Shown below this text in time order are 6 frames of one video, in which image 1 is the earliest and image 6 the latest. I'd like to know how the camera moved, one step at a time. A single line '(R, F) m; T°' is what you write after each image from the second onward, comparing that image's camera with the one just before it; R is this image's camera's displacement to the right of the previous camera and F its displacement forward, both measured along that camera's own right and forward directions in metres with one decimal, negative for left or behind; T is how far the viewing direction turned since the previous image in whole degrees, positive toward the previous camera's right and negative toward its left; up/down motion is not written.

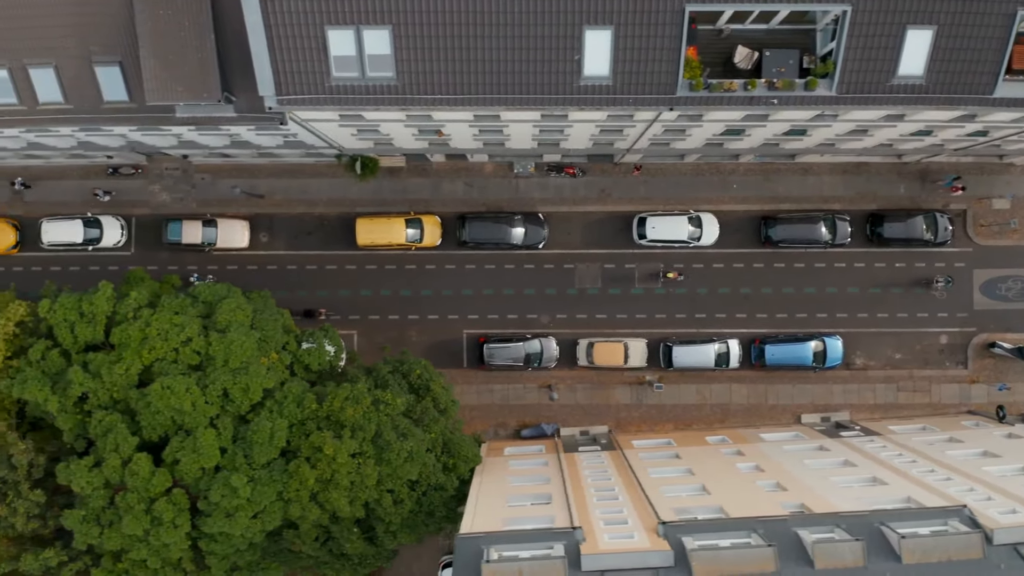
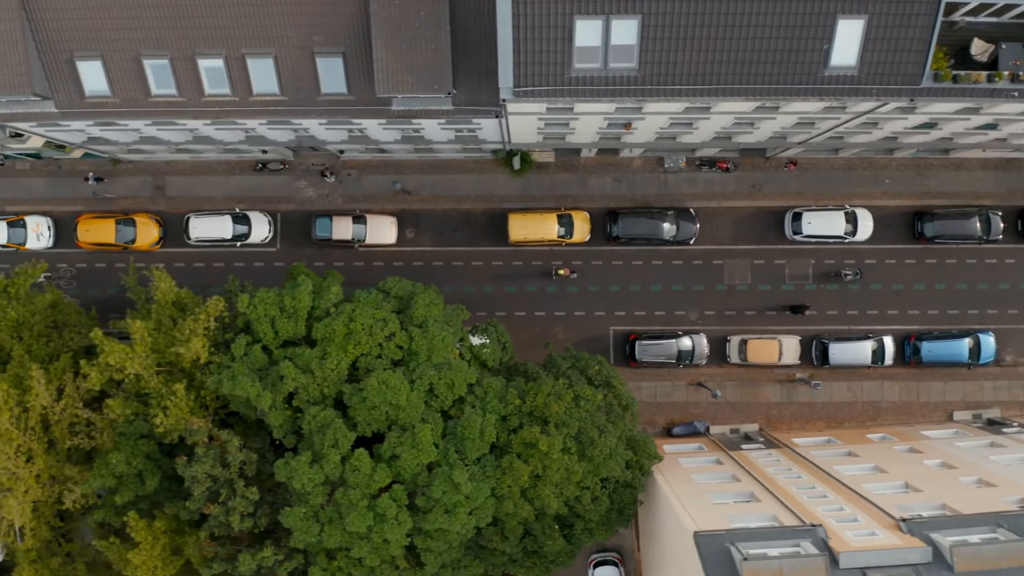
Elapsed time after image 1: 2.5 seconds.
(-10.3, +0.5) m; +1°
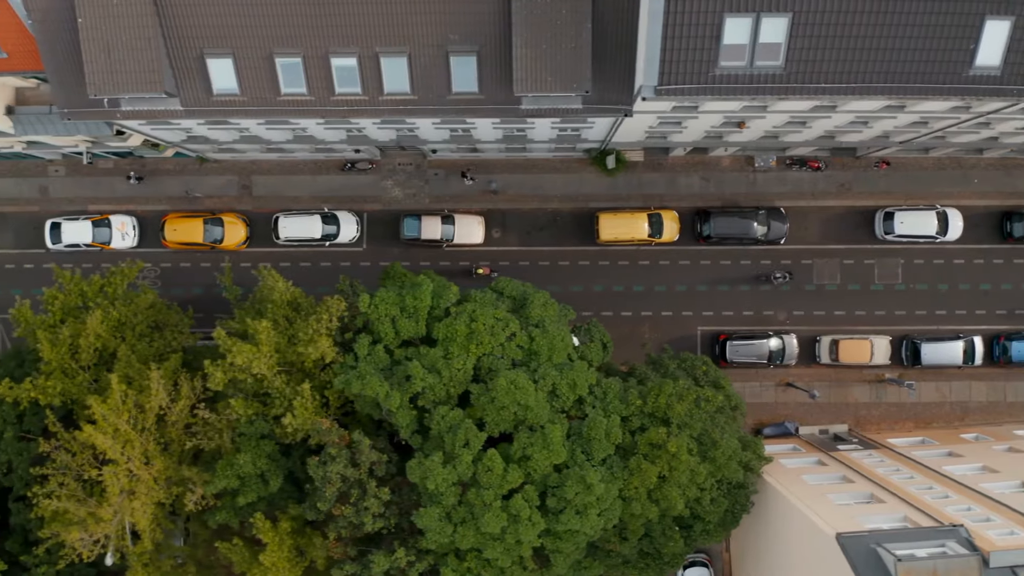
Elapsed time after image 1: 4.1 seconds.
(-6.1, +0.2) m; 0°
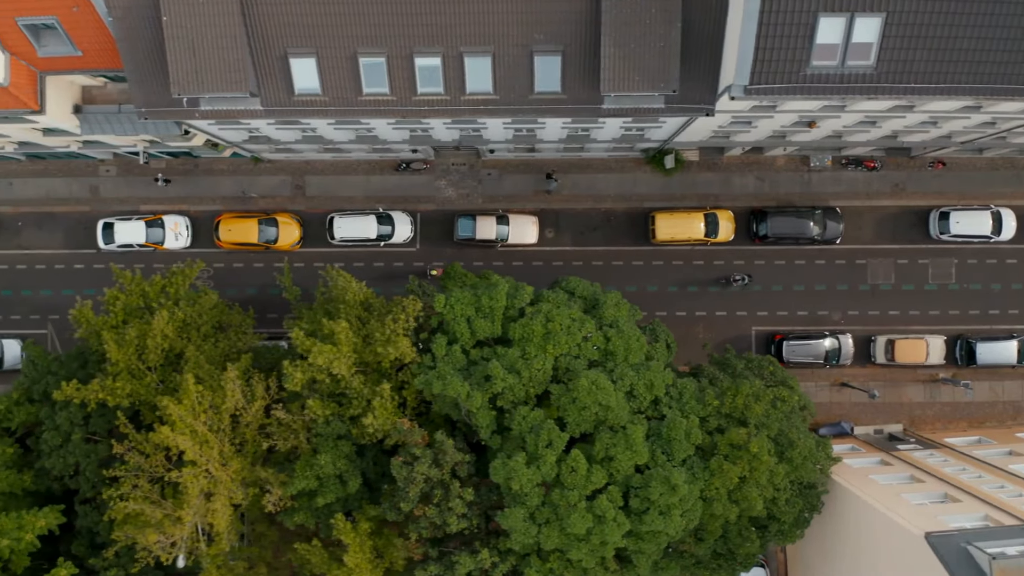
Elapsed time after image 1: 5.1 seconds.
(-3.9, +0.1) m; 0°
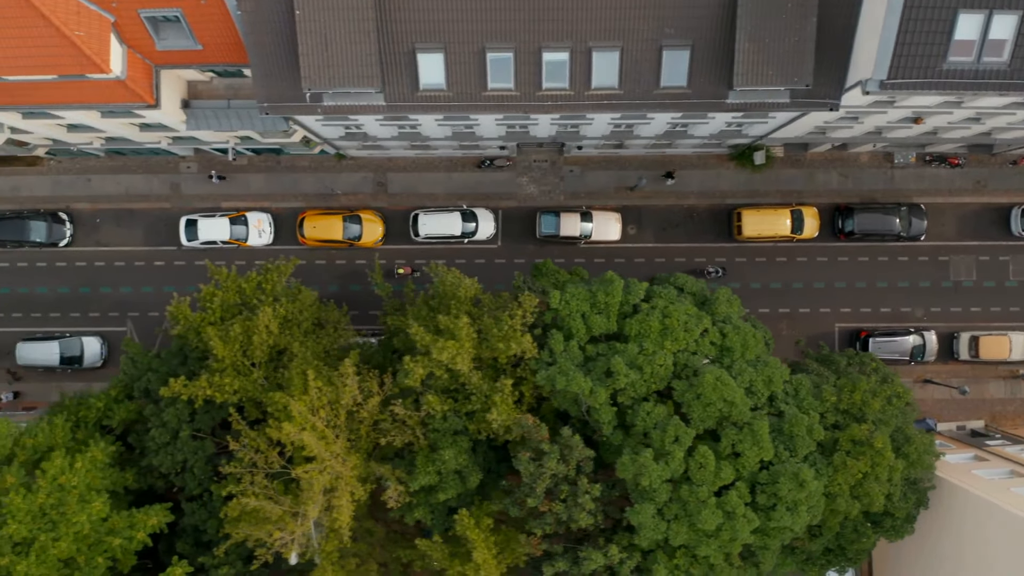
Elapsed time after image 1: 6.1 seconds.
(-5.8, +0.1) m; 0°
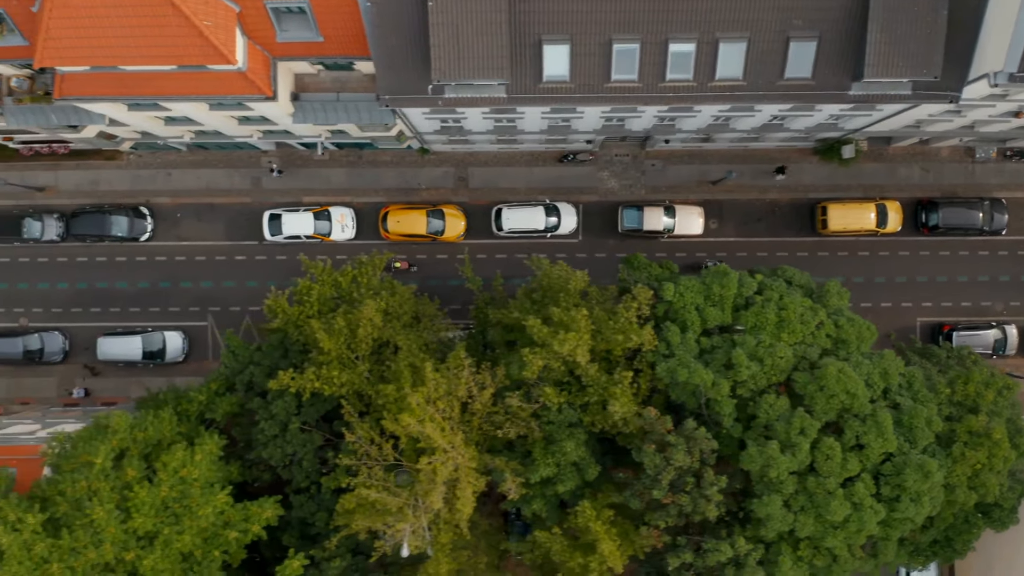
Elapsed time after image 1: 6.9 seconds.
(-5.7, 0.0) m; 0°
